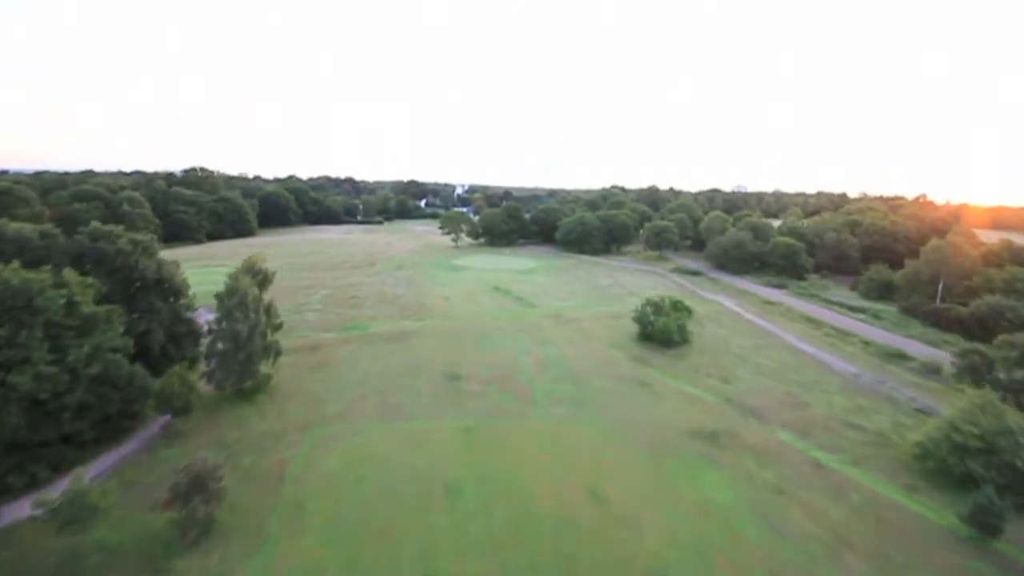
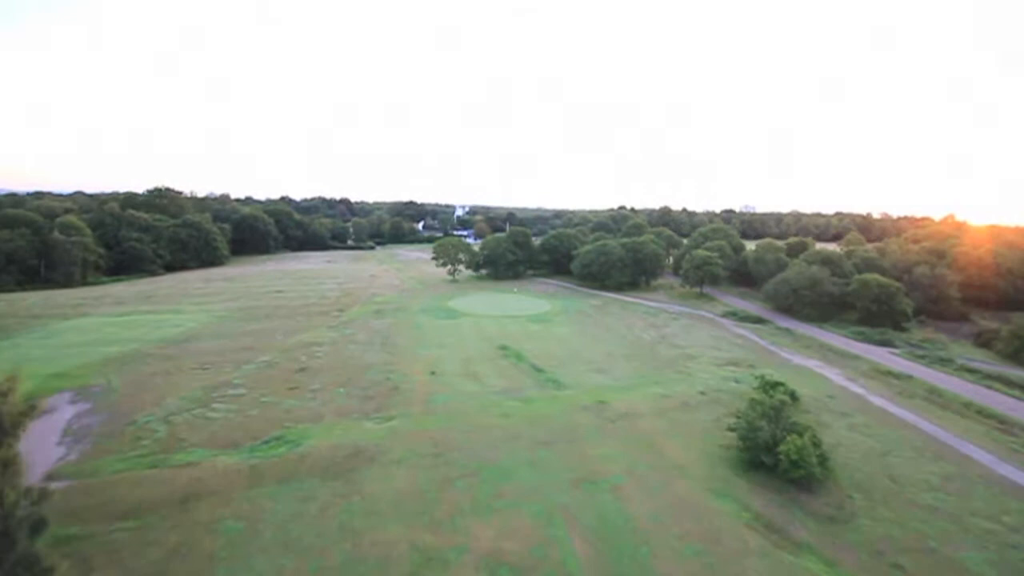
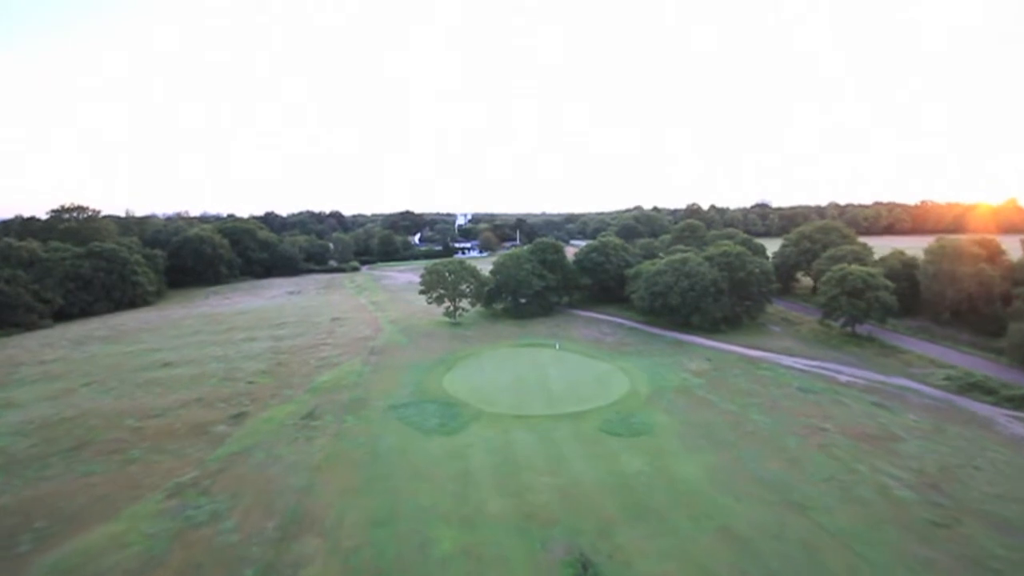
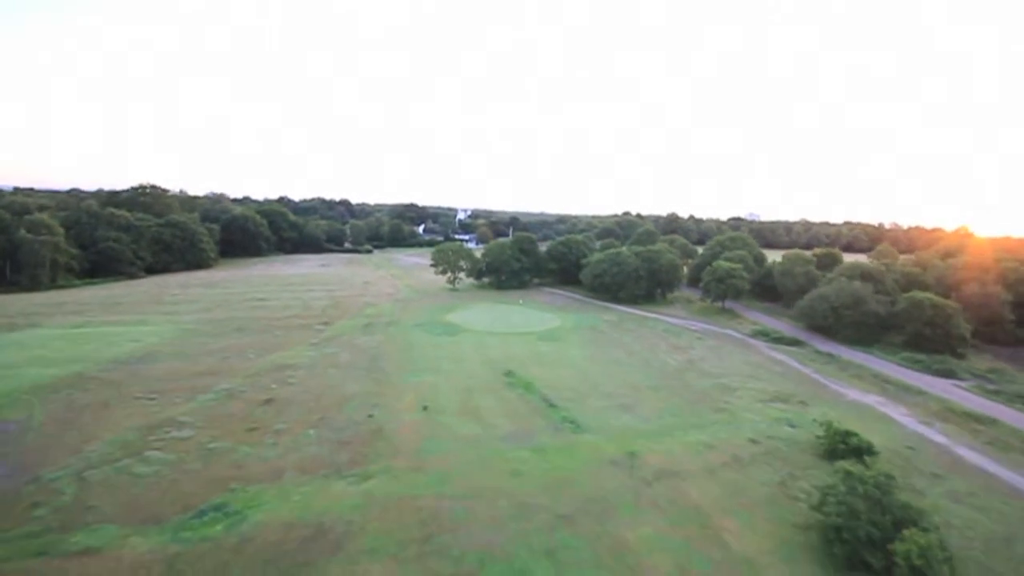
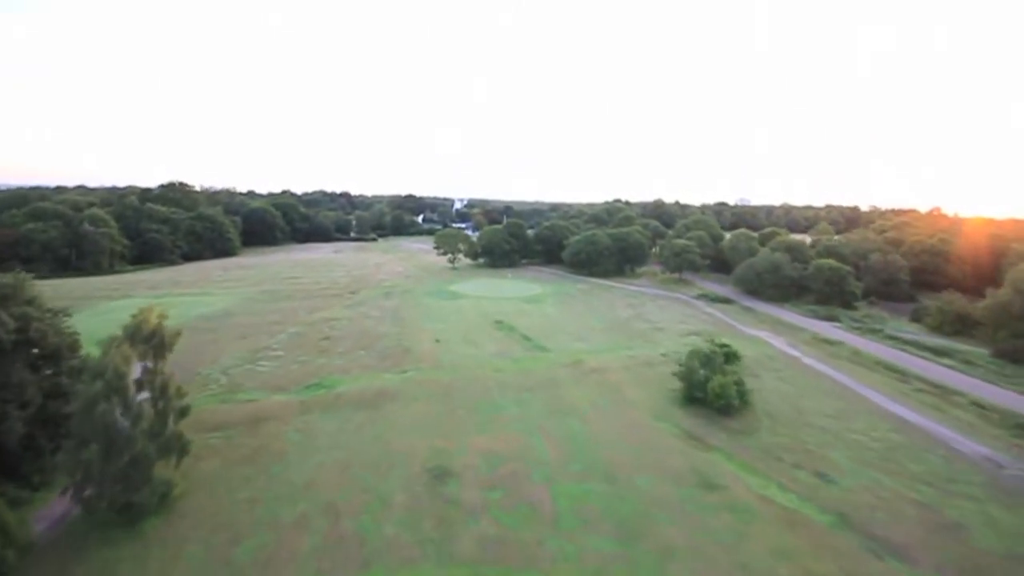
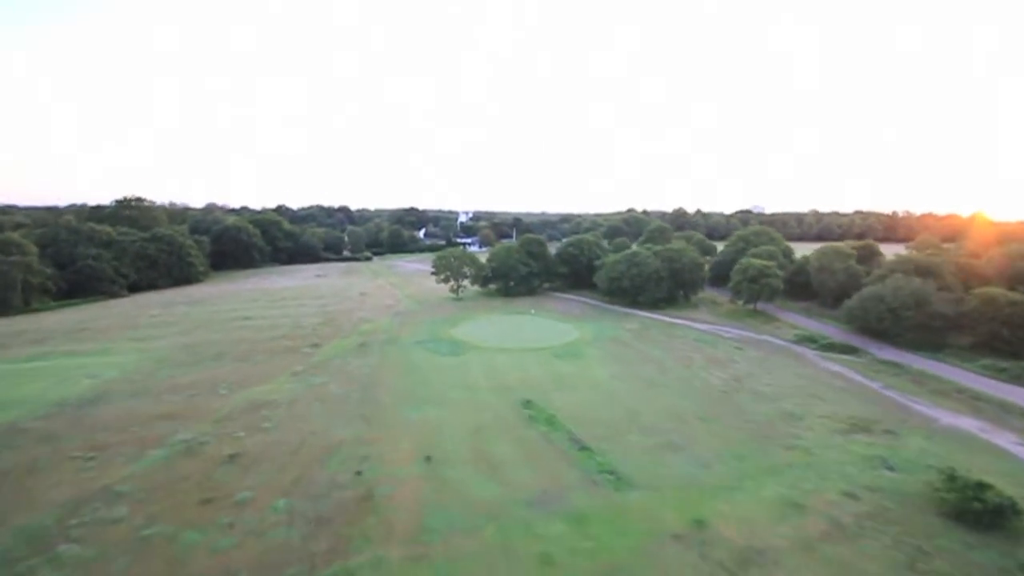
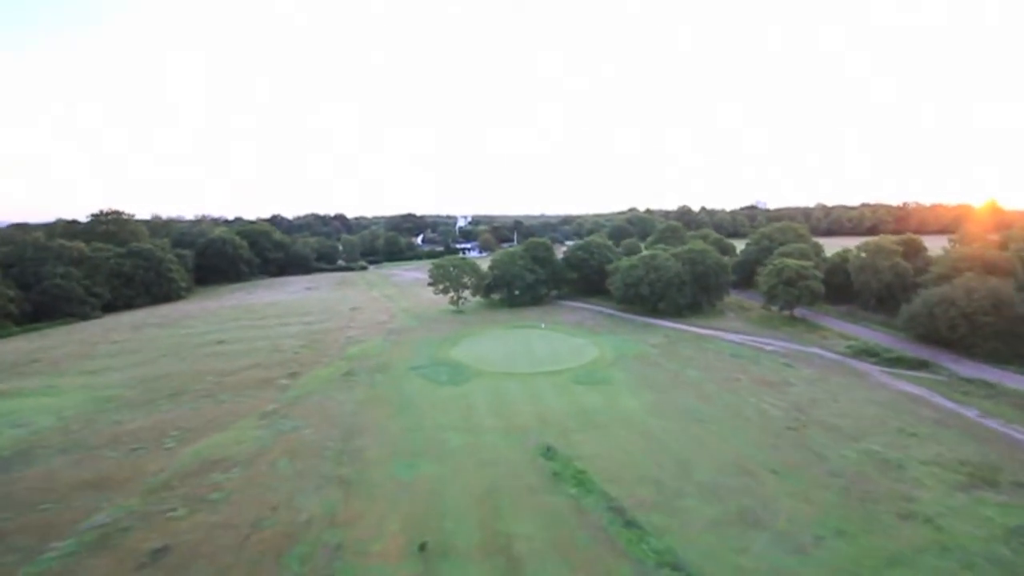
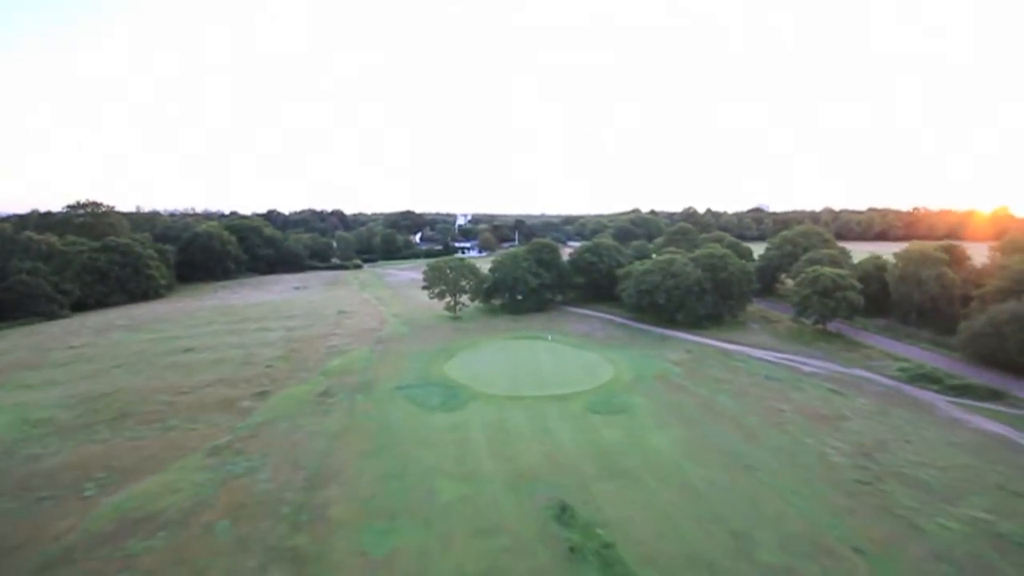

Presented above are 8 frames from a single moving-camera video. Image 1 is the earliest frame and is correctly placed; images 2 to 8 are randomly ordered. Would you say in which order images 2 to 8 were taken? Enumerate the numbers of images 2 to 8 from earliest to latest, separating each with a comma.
5, 2, 4, 6, 7, 8, 3
